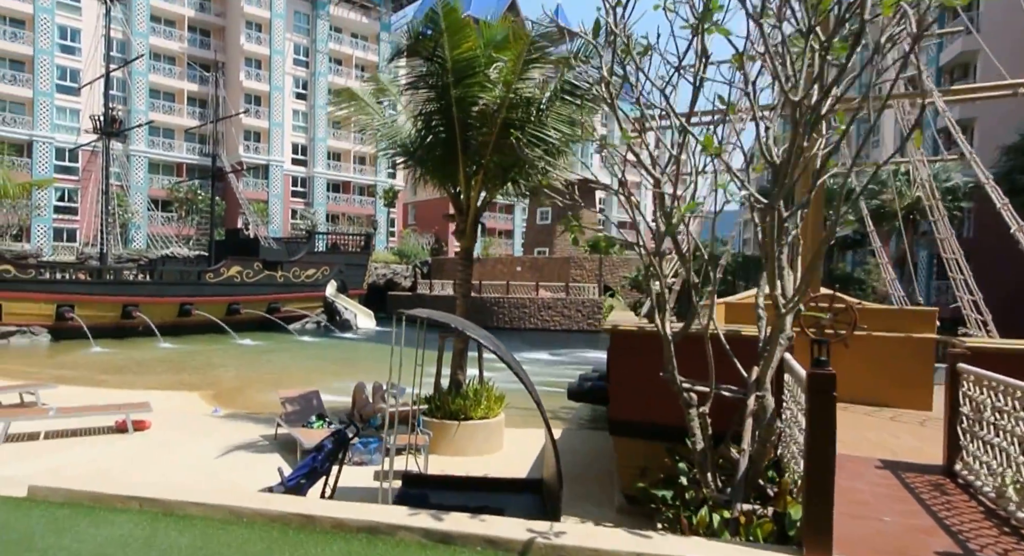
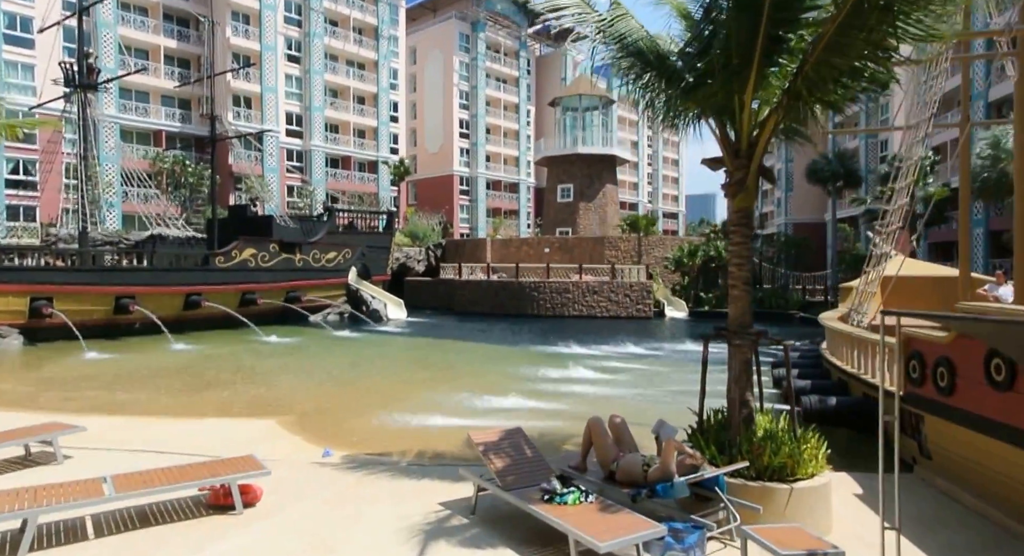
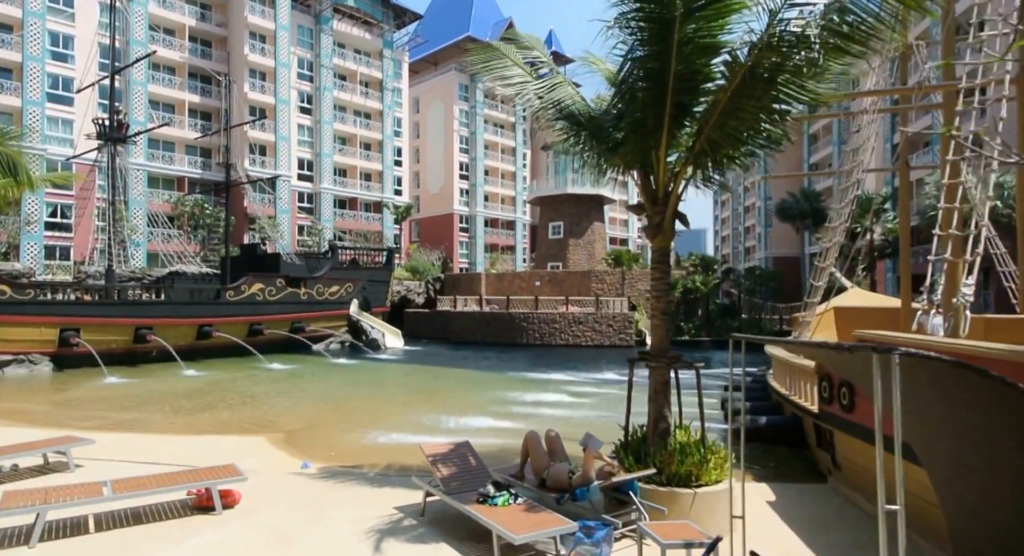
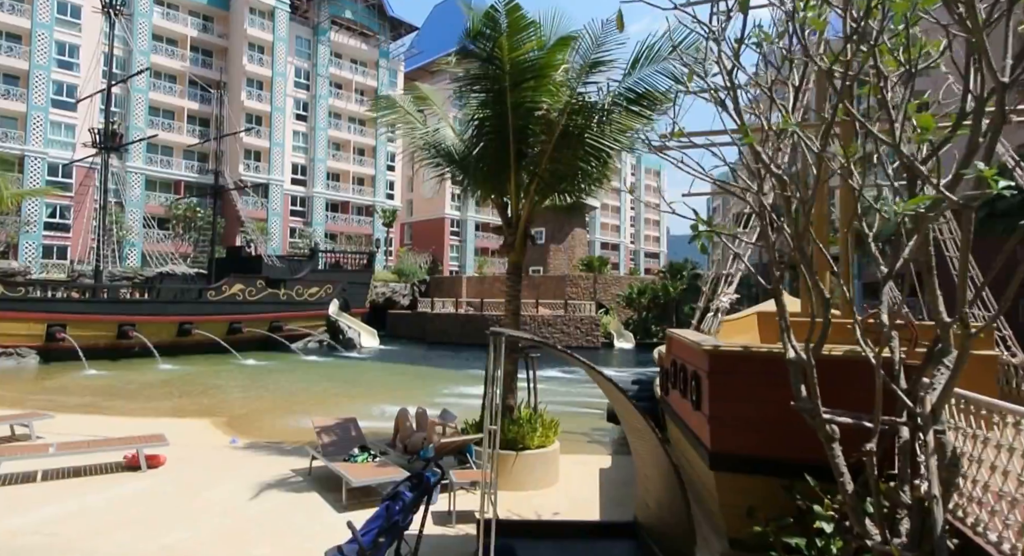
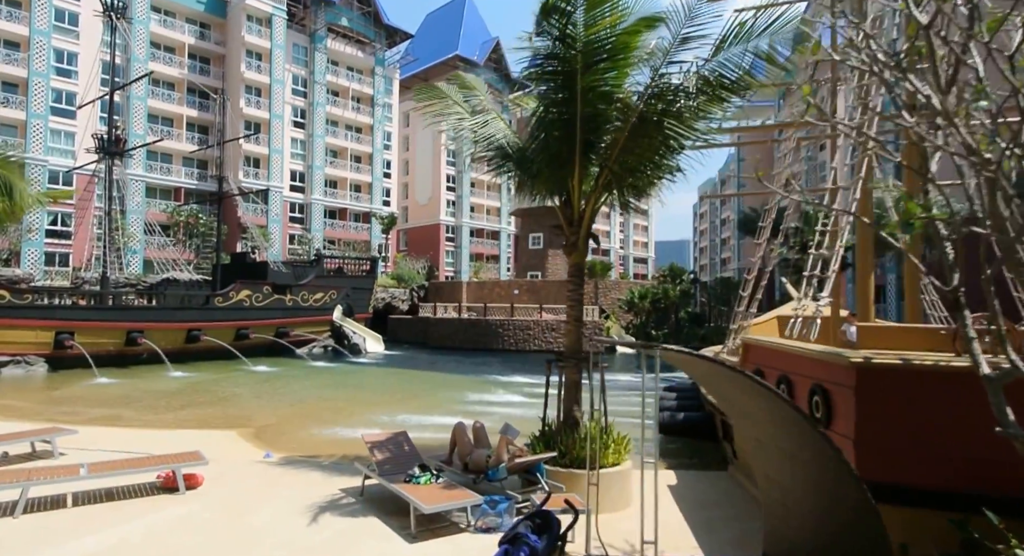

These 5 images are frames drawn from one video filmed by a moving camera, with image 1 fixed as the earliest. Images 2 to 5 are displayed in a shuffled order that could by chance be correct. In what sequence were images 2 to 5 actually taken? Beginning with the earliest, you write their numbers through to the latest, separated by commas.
4, 5, 3, 2
